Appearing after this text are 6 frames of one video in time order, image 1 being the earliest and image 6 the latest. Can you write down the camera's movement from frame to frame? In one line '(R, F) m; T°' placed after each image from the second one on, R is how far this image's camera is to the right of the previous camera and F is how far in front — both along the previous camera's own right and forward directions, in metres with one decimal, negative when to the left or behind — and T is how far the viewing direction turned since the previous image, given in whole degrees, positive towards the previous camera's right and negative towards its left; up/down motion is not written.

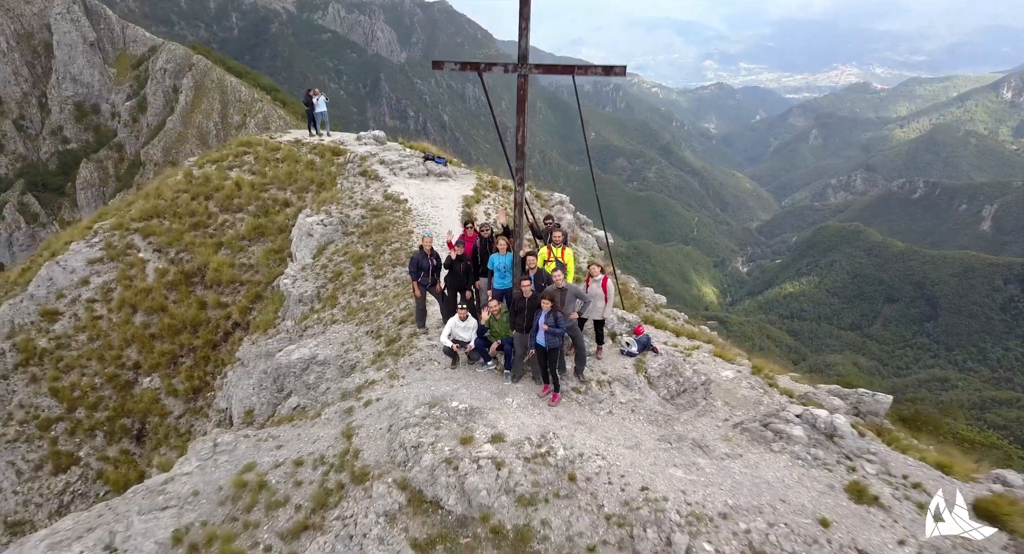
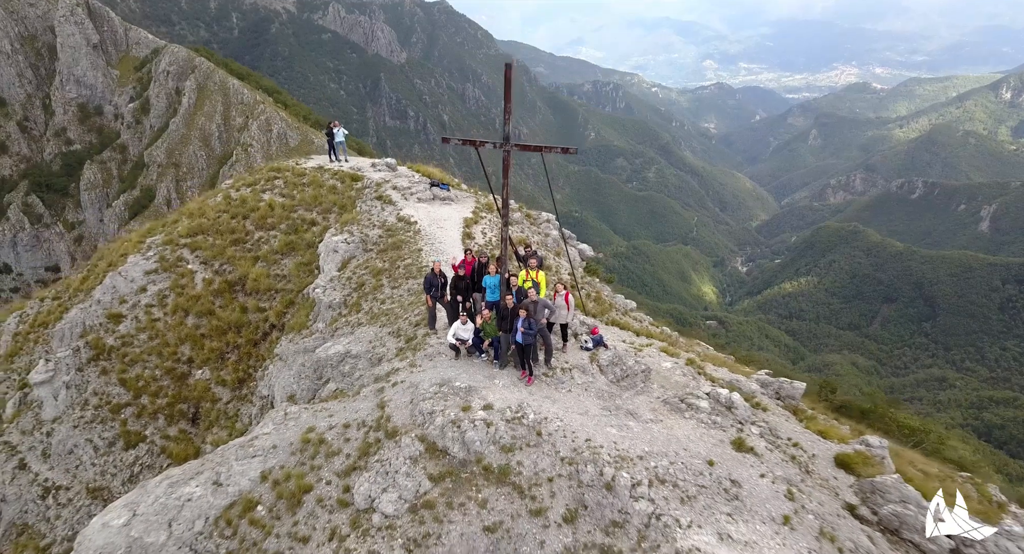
(+0.3, -2.5) m; 0°
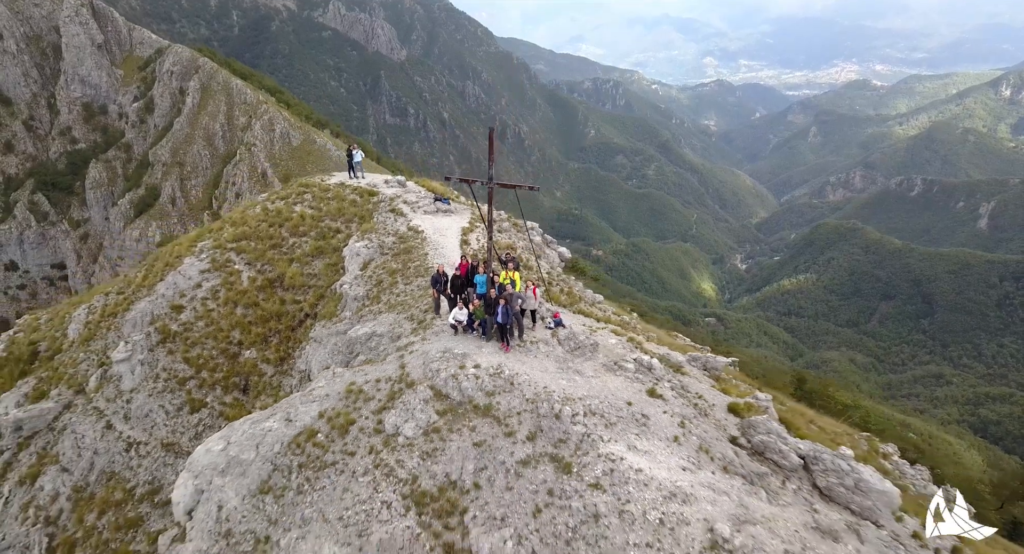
(+0.5, -3.6) m; 0°
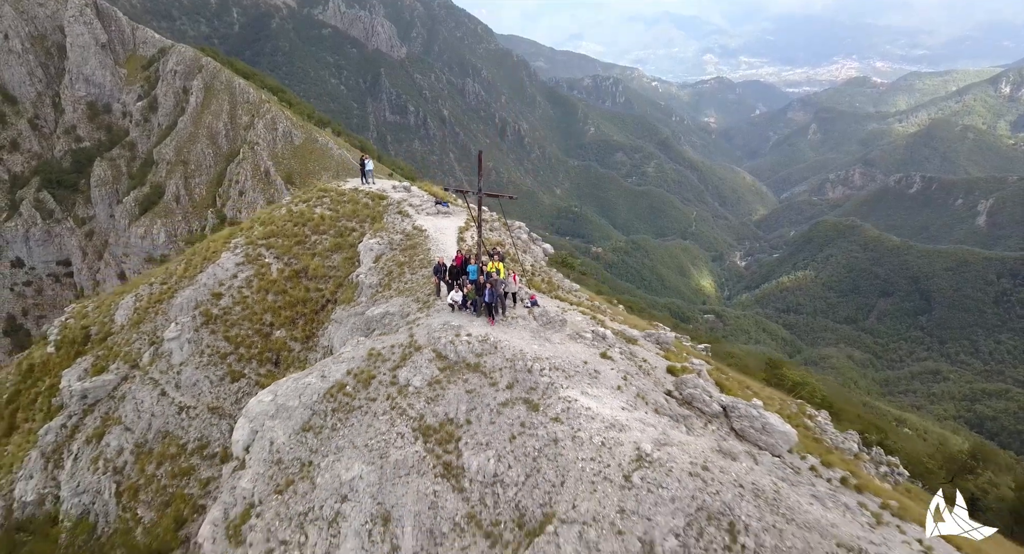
(+0.5, -3.5) m; 0°
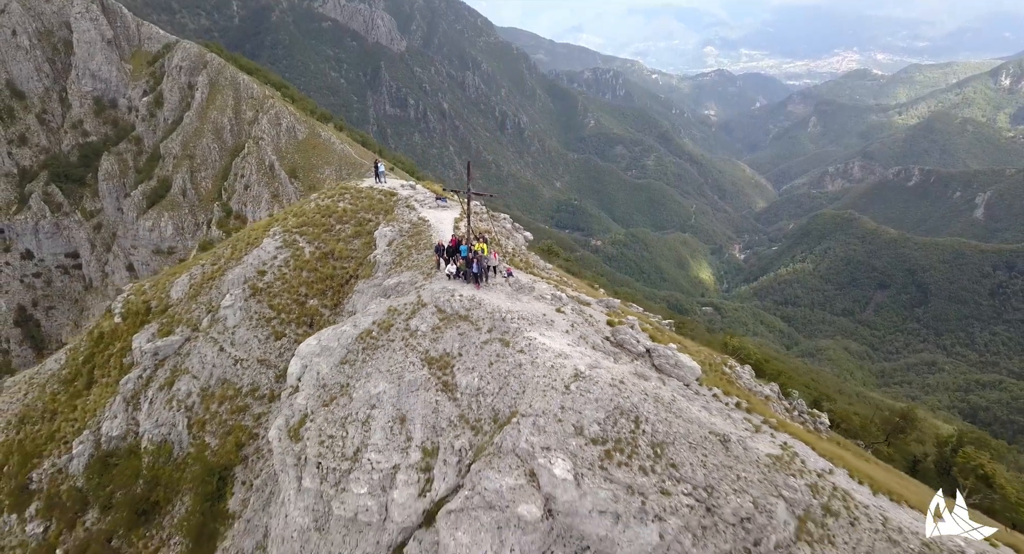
(+0.9, -5.9) m; 0°
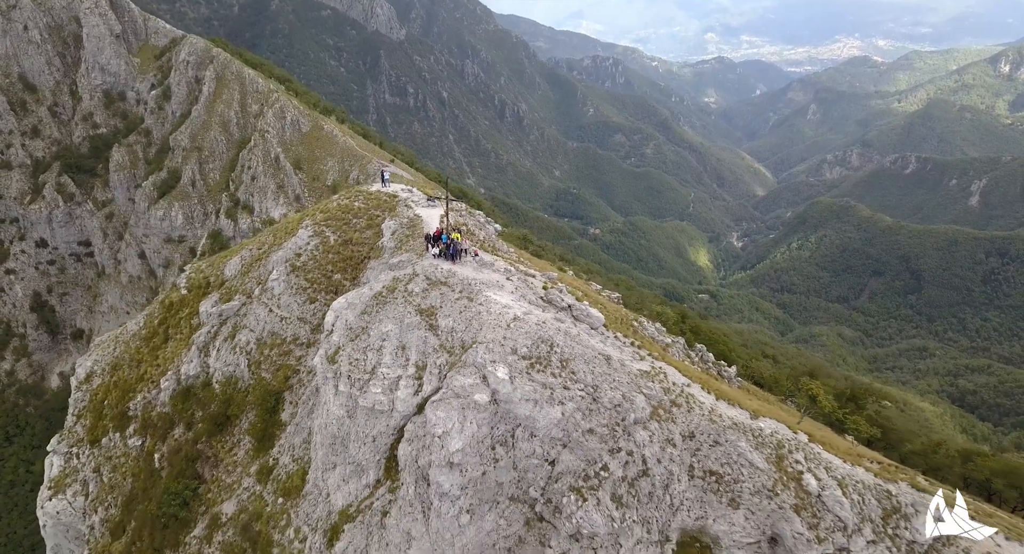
(+2.5, -10.3) m; 0°
